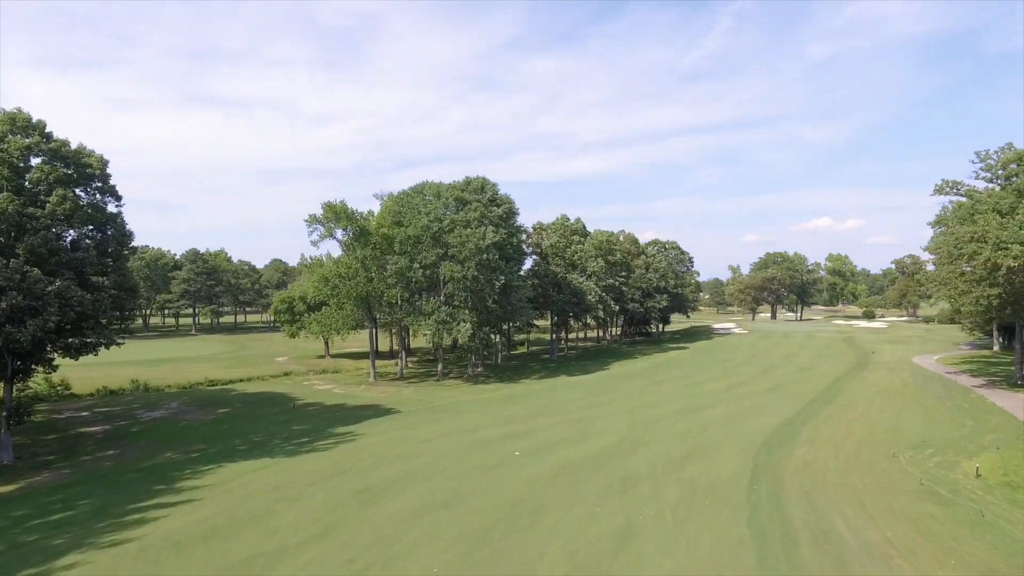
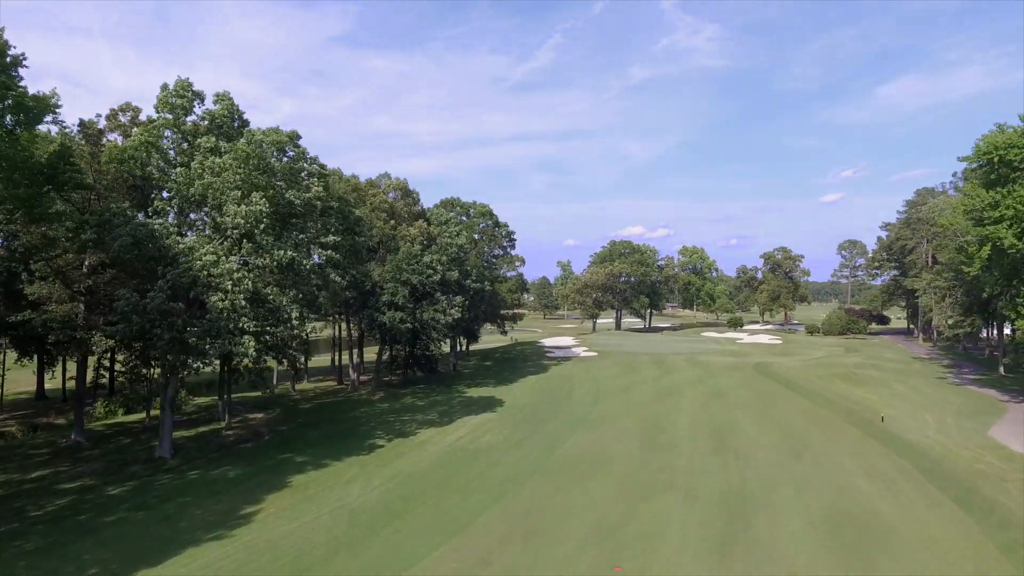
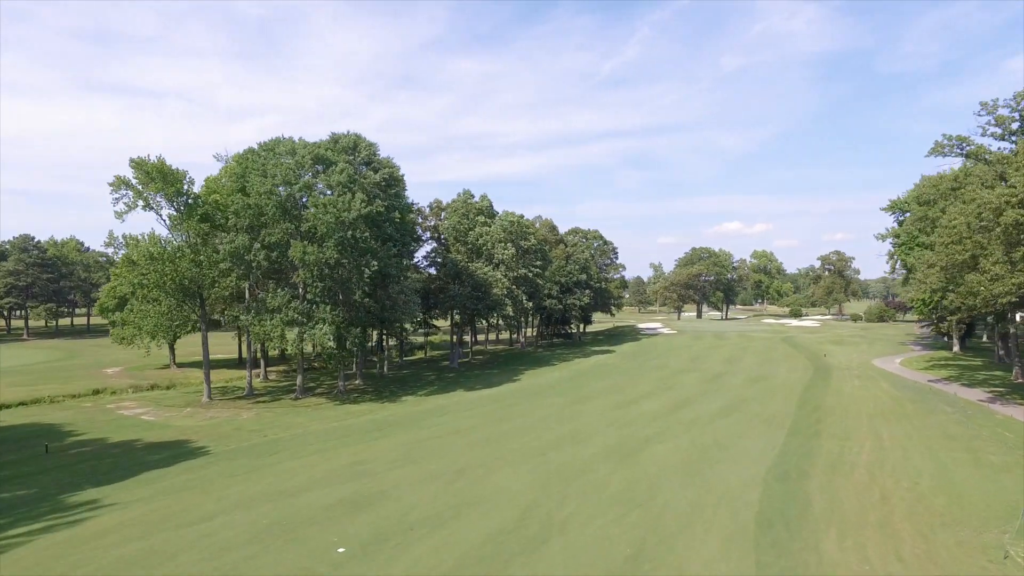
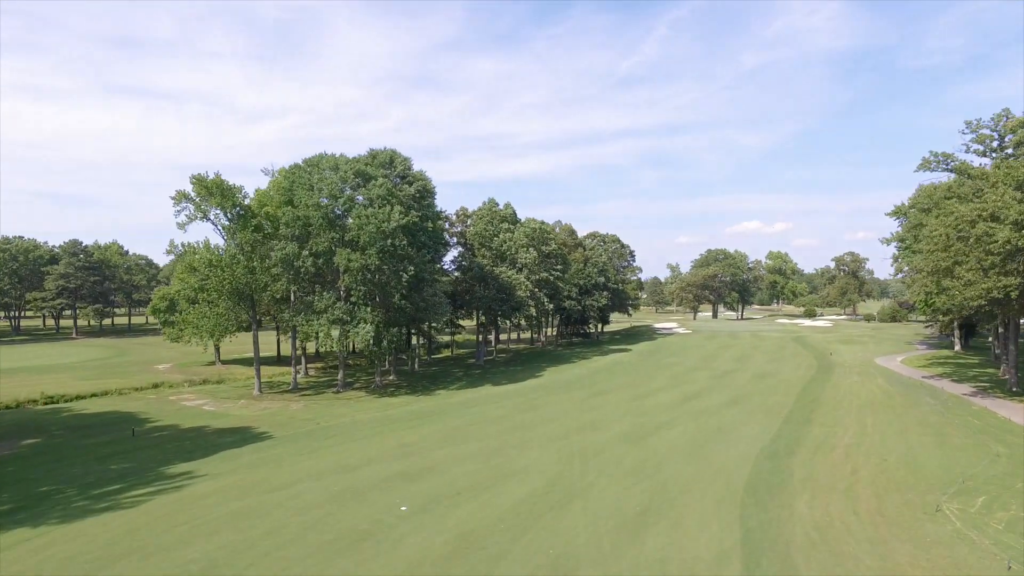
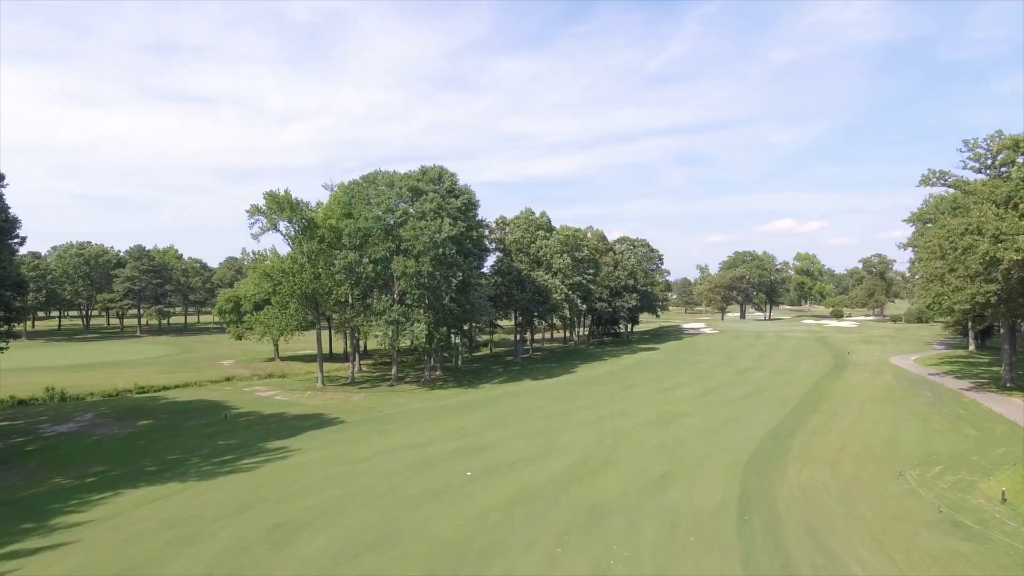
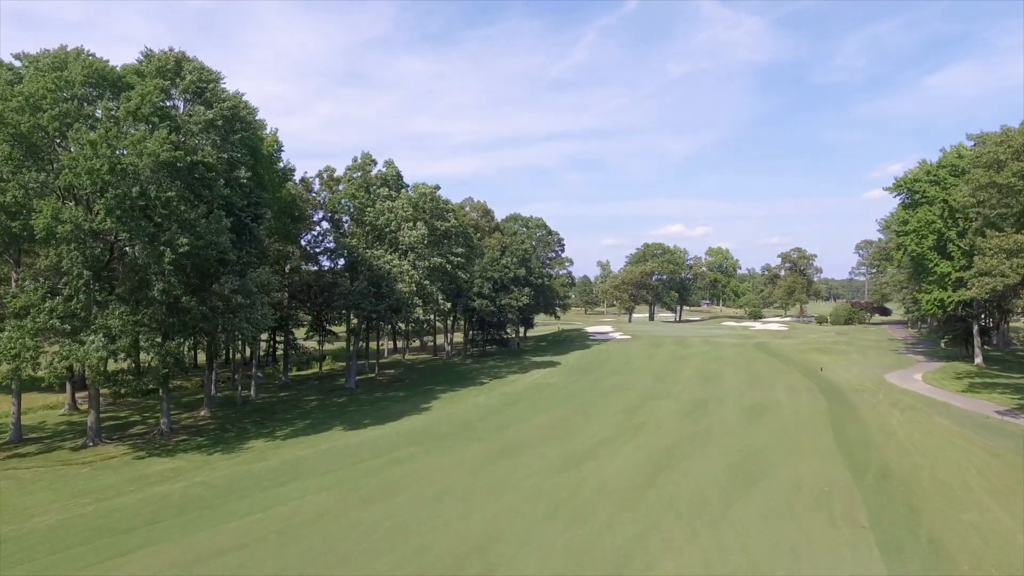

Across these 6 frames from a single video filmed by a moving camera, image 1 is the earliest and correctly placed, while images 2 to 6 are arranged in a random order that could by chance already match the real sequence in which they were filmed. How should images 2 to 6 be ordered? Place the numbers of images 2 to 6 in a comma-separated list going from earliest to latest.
5, 4, 3, 6, 2
